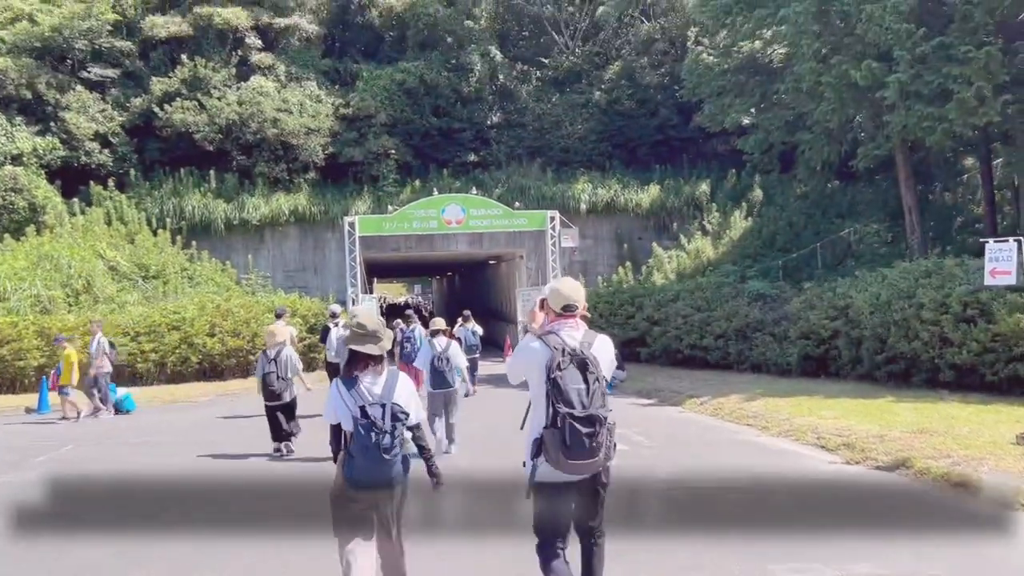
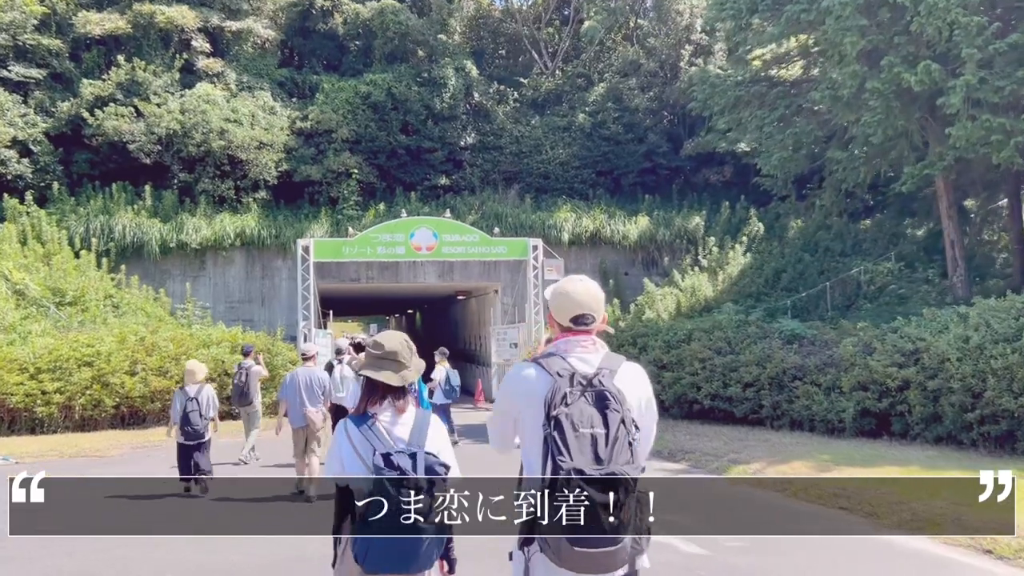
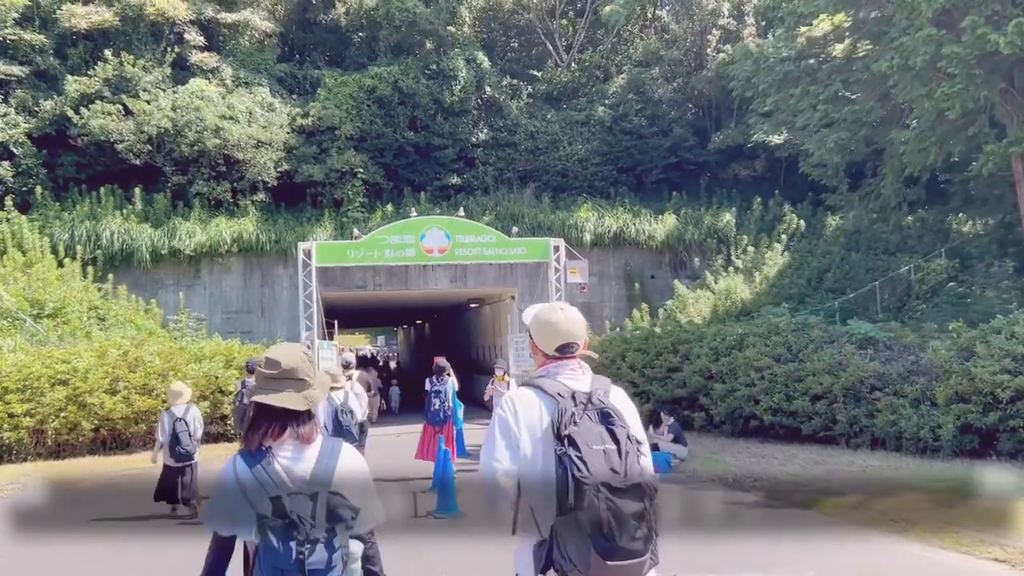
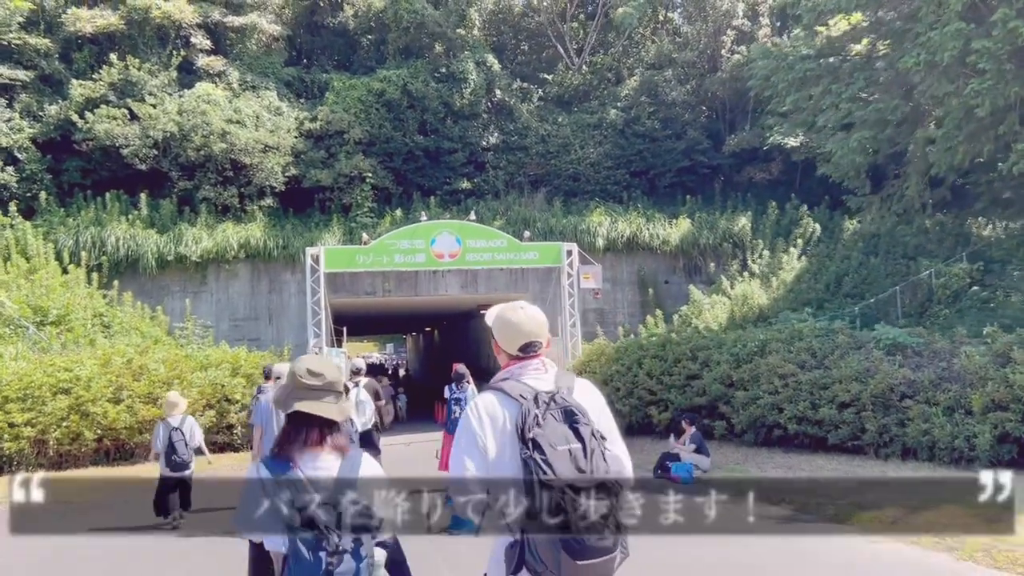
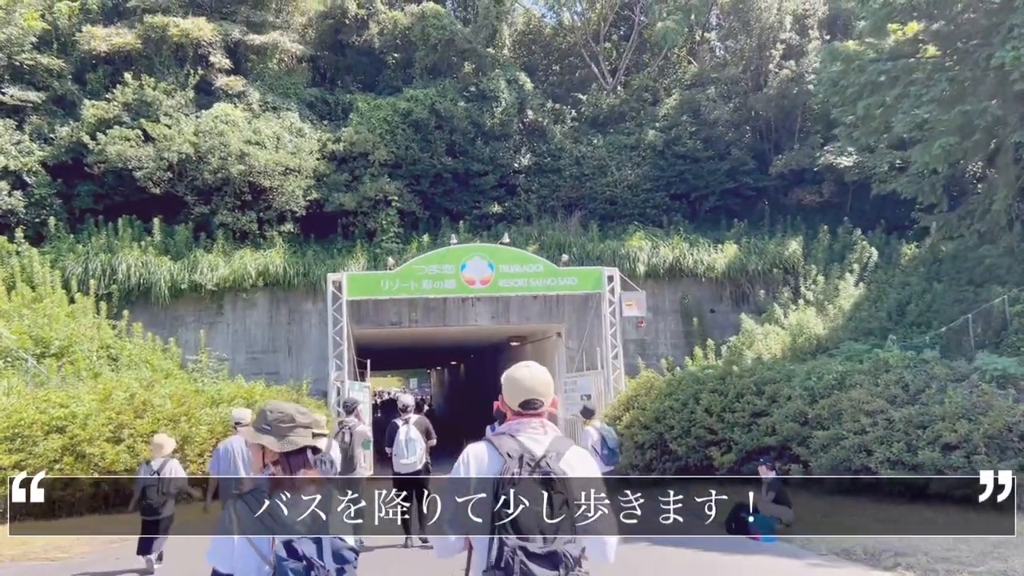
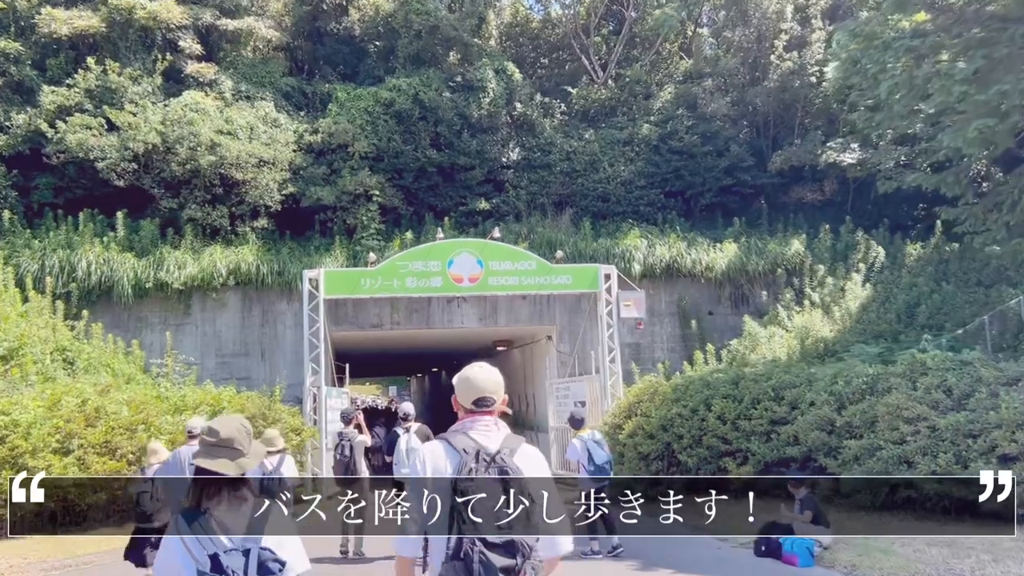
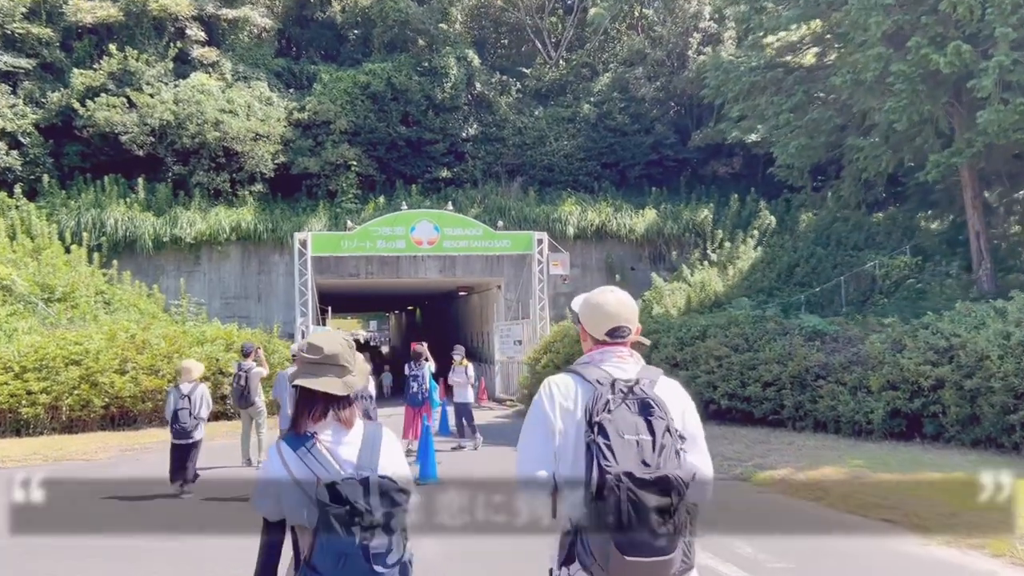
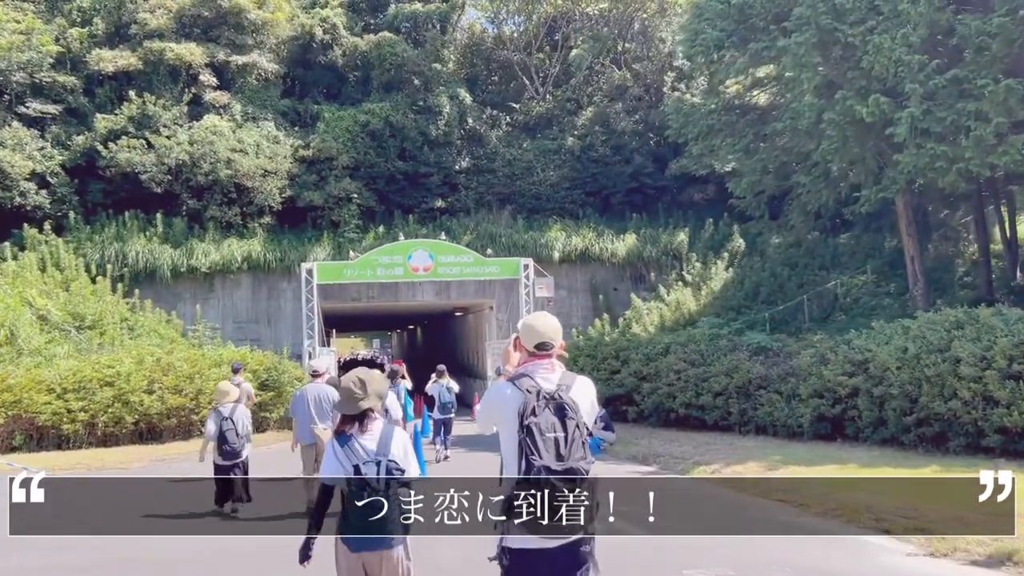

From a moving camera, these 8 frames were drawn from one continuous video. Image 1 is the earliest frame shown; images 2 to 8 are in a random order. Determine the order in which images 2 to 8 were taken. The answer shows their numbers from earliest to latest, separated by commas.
8, 2, 7, 3, 4, 5, 6
